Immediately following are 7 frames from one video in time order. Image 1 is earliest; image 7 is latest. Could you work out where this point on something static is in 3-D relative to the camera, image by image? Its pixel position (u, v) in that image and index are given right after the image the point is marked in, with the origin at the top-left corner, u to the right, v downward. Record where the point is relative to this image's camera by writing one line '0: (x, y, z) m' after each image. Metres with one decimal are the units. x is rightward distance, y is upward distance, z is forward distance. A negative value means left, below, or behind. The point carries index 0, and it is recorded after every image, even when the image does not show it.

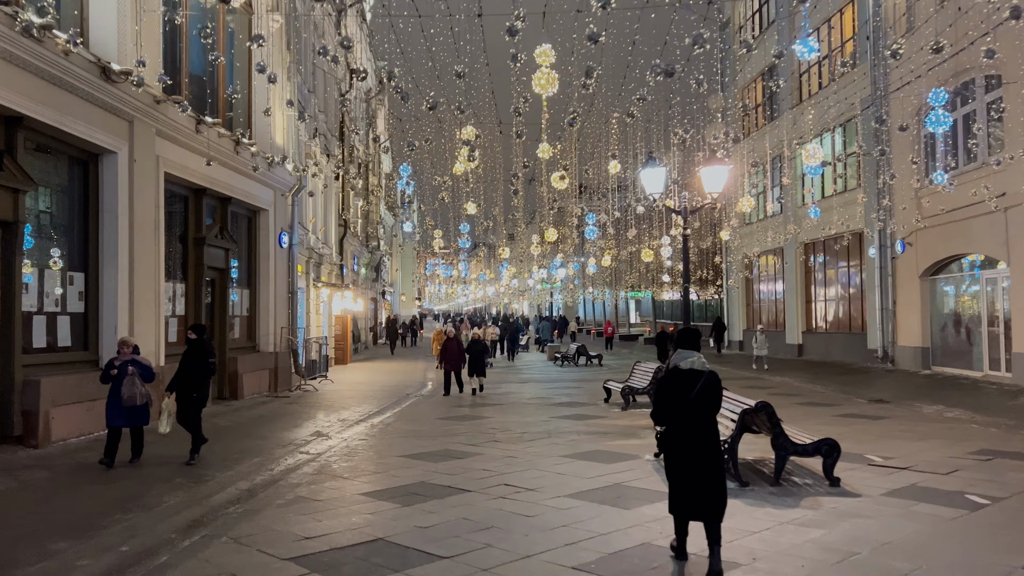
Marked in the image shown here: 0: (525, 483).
0: (+0.1, -1.9, +7.5) m
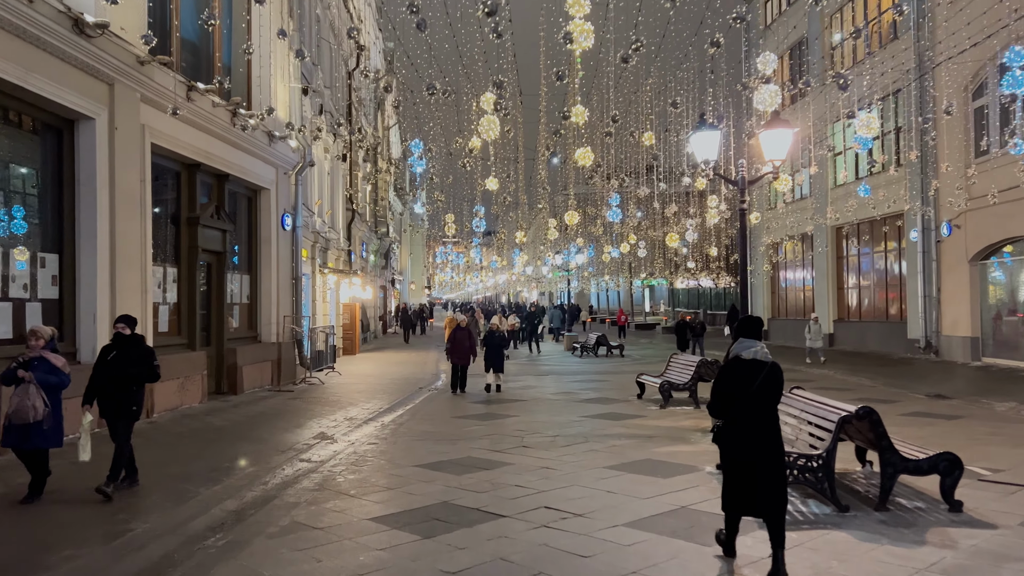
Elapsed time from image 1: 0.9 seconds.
0: (+0.5, -1.7, +6.1) m
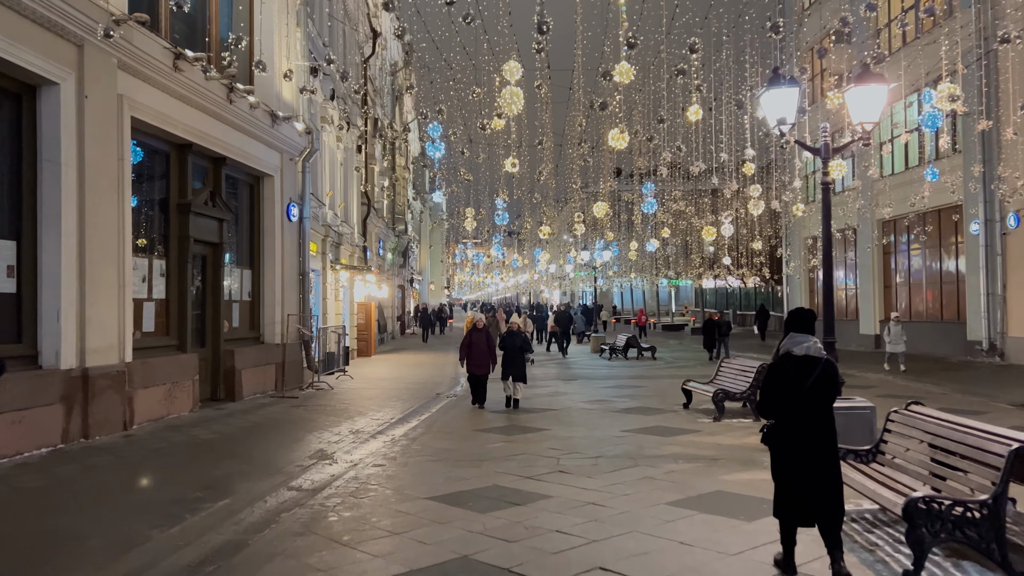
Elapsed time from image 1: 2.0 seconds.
0: (+0.7, -1.6, +4.5) m
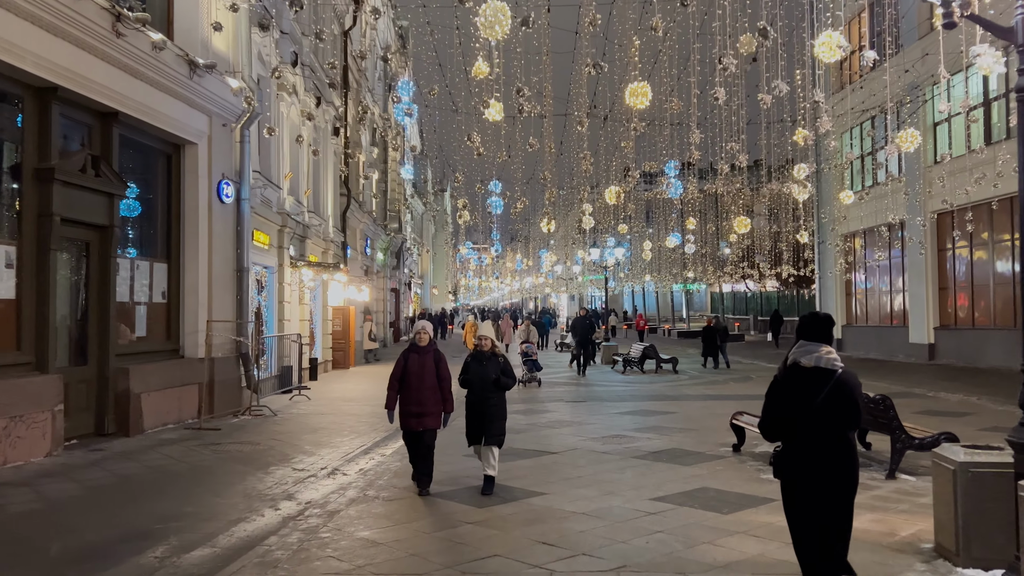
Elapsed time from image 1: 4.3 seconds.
0: (+0.4, -1.5, +1.2) m
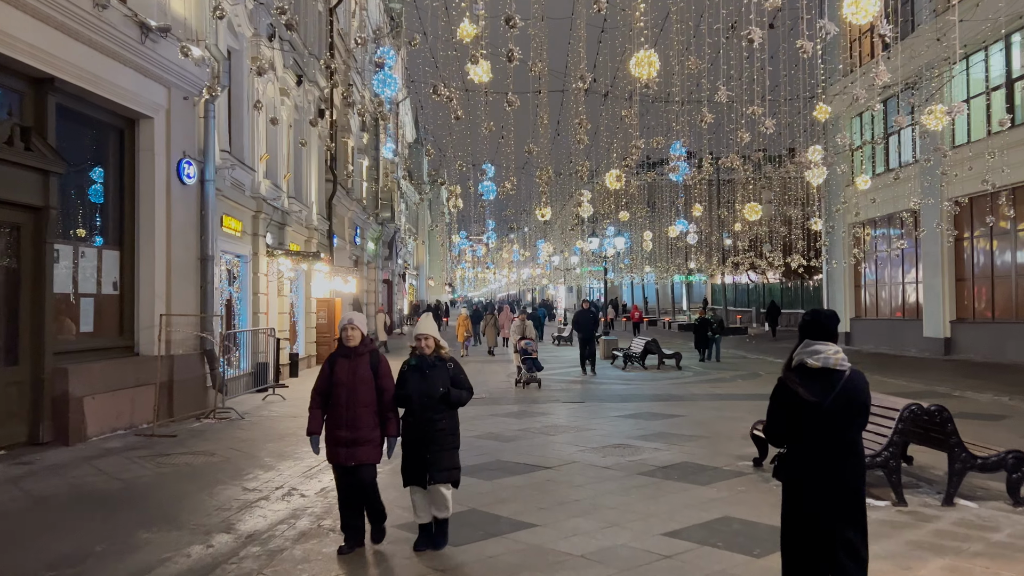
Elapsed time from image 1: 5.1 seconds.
0: (+0.3, -1.5, 0.0) m
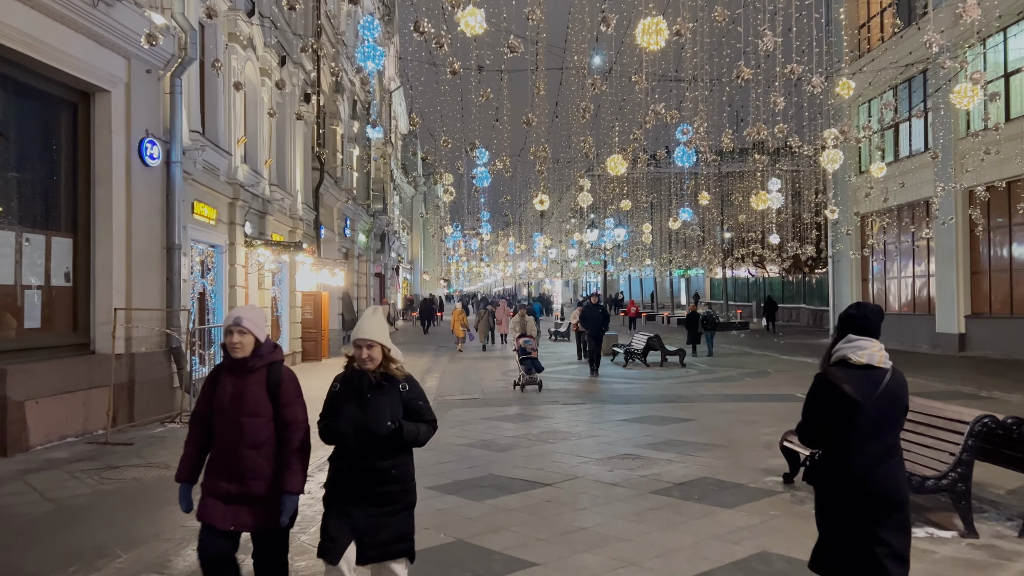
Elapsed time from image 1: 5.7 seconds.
0: (+0.3, -1.5, -0.9) m
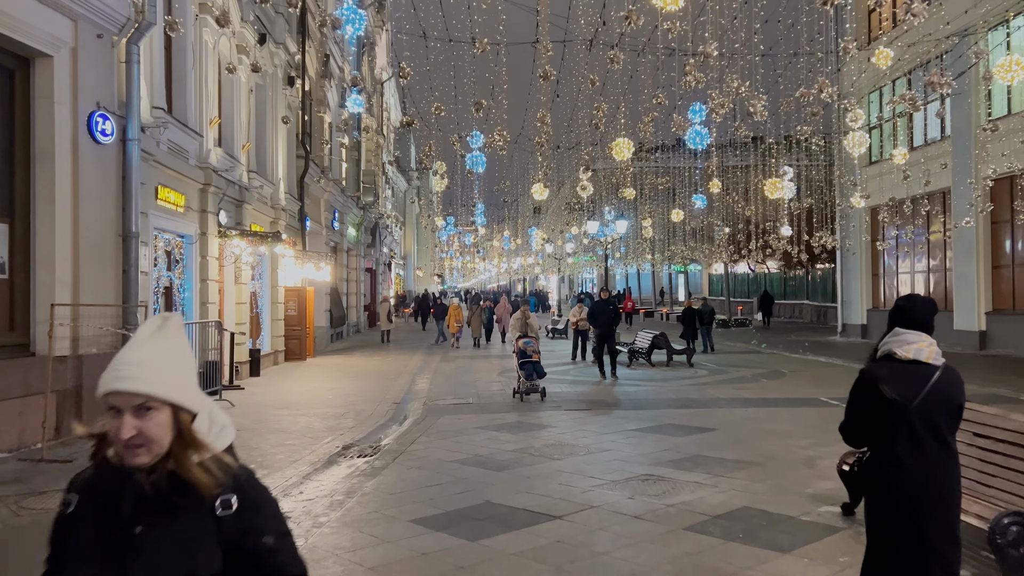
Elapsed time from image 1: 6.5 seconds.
0: (+0.4, -1.4, -2.1) m
